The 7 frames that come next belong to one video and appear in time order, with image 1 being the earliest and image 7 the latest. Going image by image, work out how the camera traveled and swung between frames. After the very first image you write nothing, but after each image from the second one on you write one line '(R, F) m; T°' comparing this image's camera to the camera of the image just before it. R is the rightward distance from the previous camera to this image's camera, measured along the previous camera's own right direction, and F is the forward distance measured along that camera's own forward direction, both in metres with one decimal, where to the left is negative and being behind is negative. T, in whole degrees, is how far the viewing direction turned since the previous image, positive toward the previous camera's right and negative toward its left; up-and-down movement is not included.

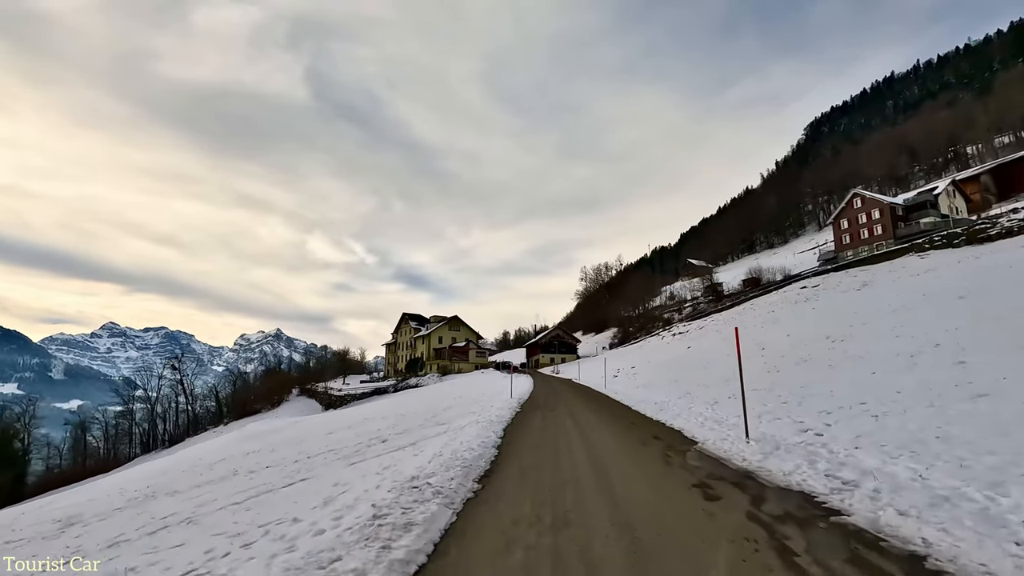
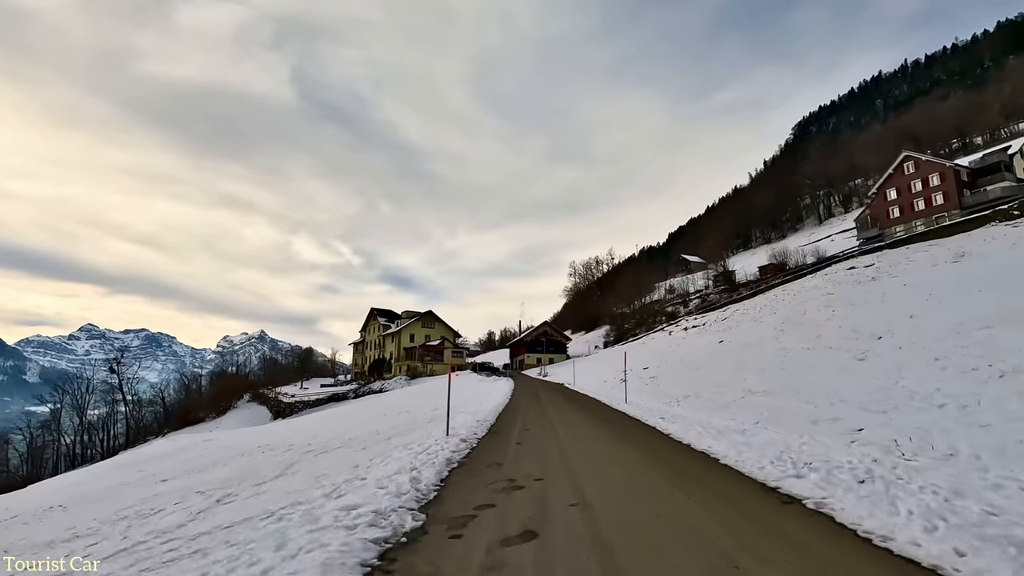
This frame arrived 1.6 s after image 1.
(+0.5, +5.7) m; +2°
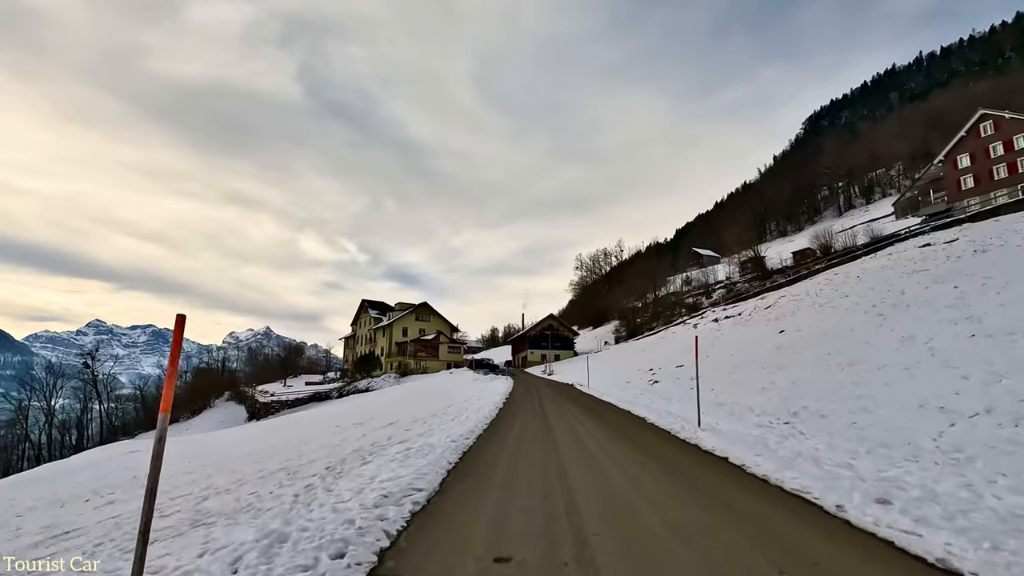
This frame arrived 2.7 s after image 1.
(+0.2, +3.7) m; -1°
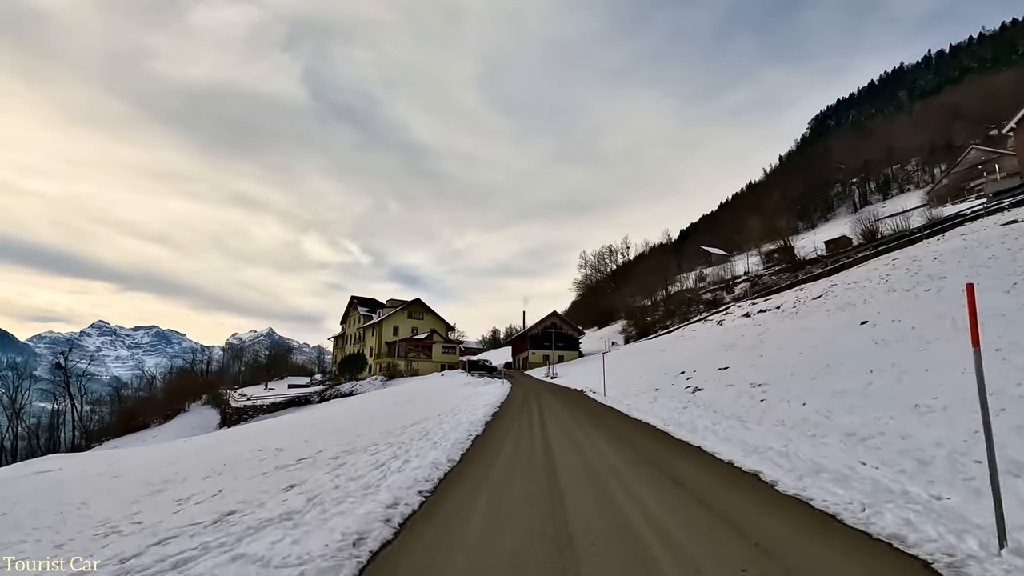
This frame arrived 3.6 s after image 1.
(+0.2, +3.0) m; 0°
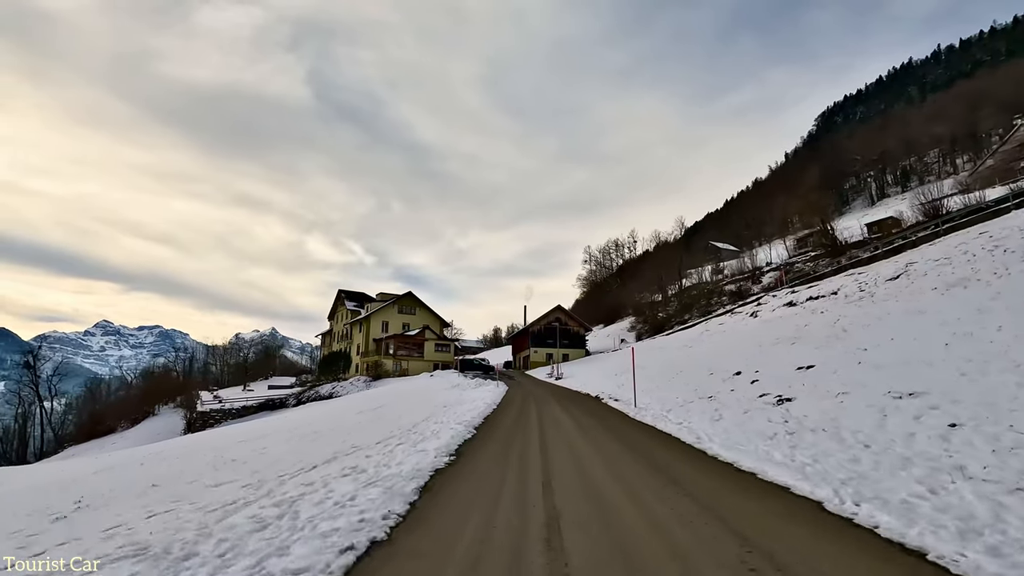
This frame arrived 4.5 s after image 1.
(+0.2, +3.1) m; 0°
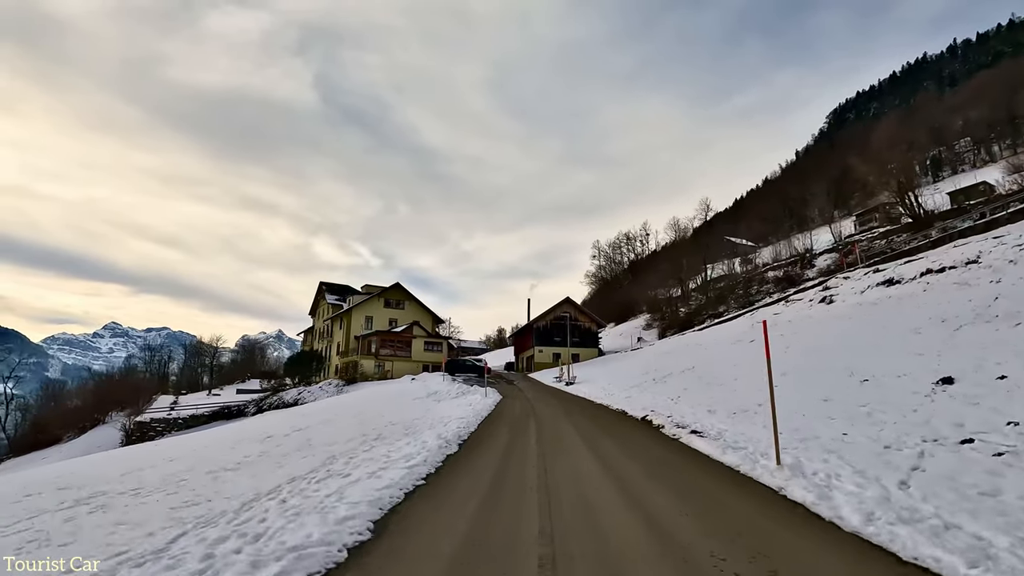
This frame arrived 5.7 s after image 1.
(+0.2, +4.2) m; -1°
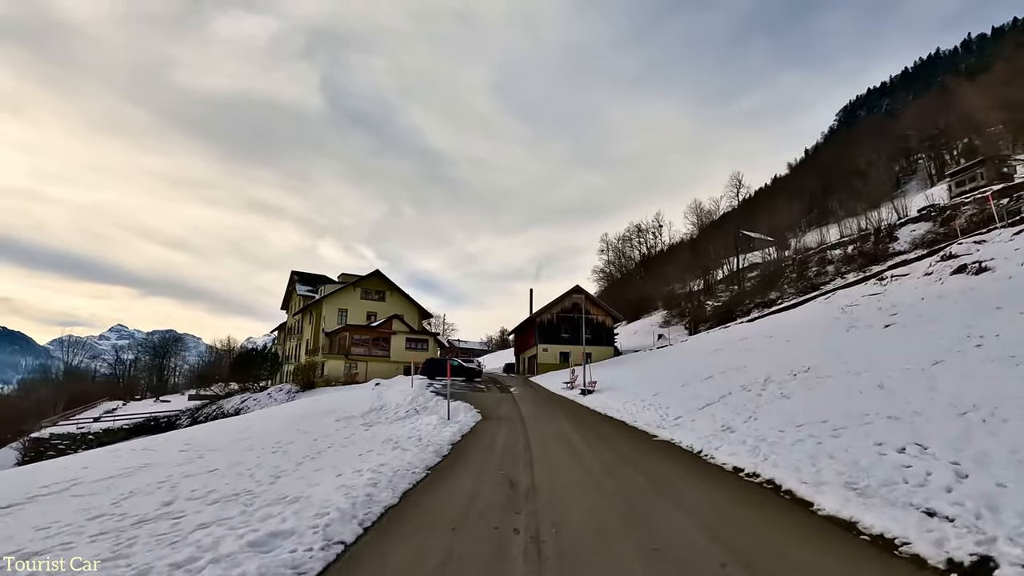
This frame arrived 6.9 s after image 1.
(+0.3, +4.5) m; -1°
